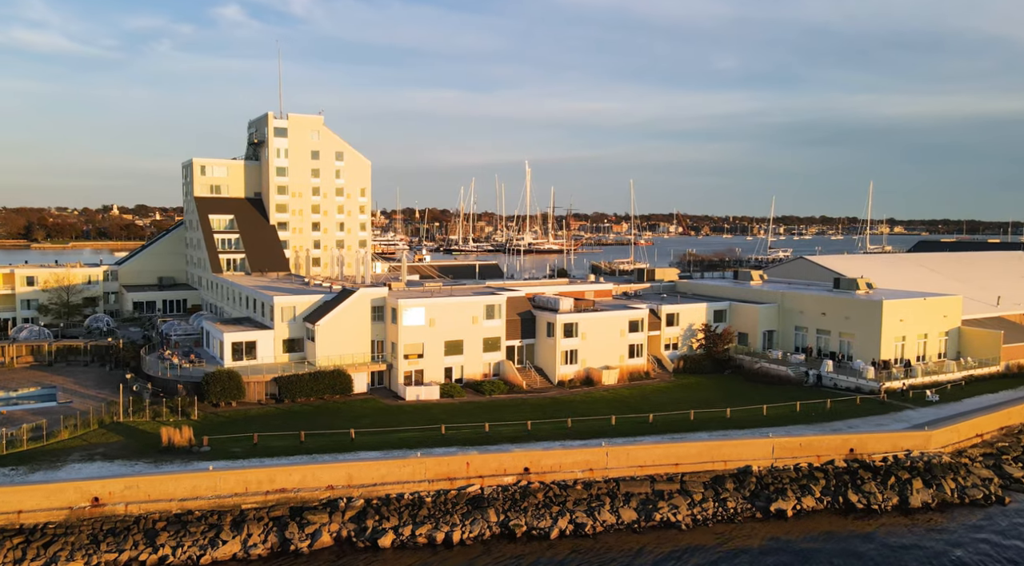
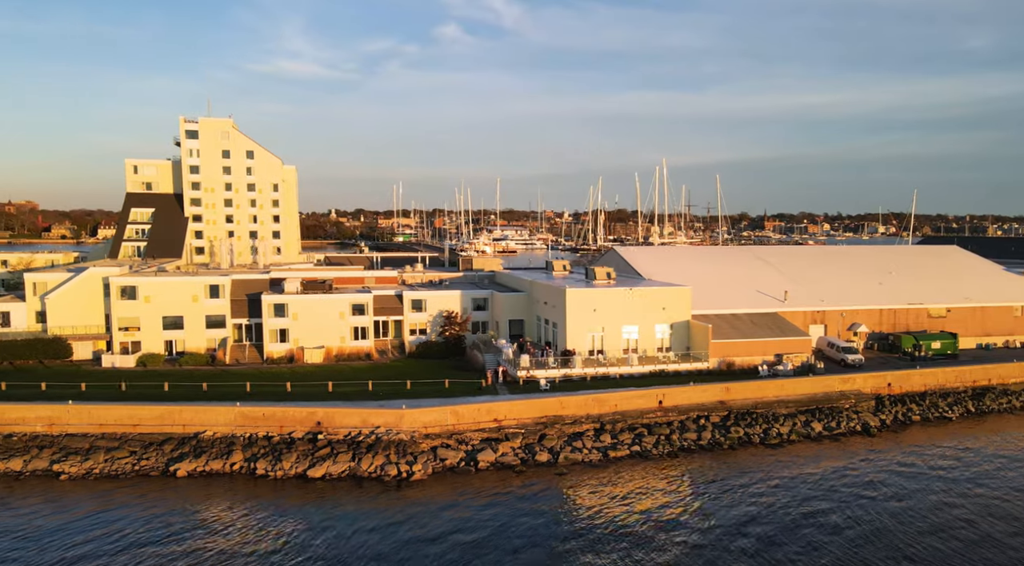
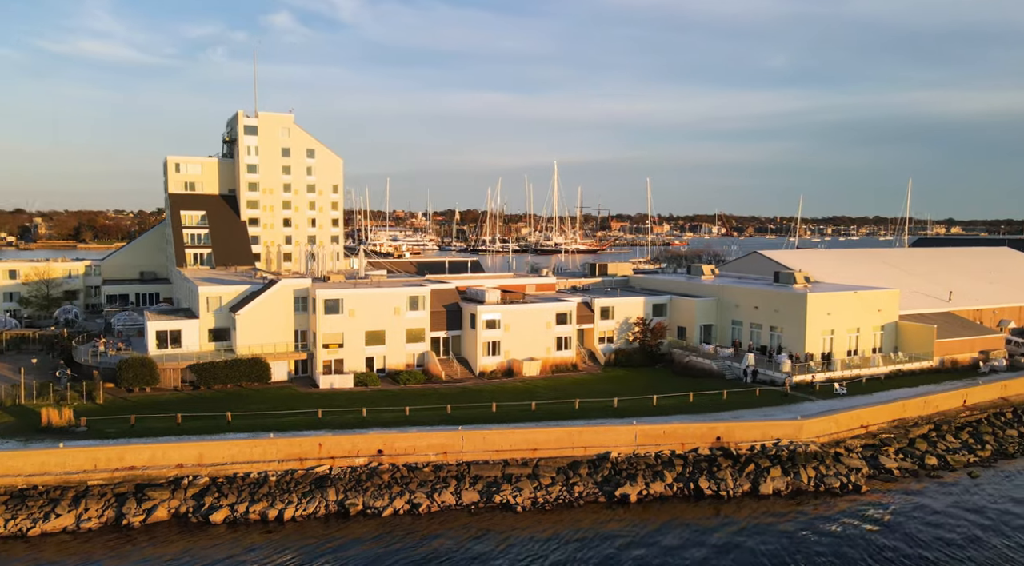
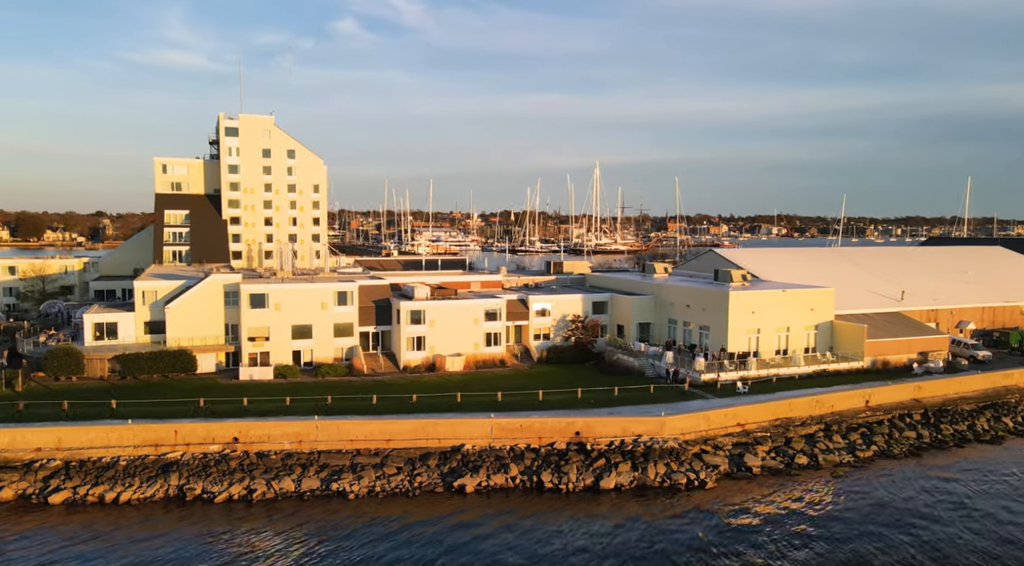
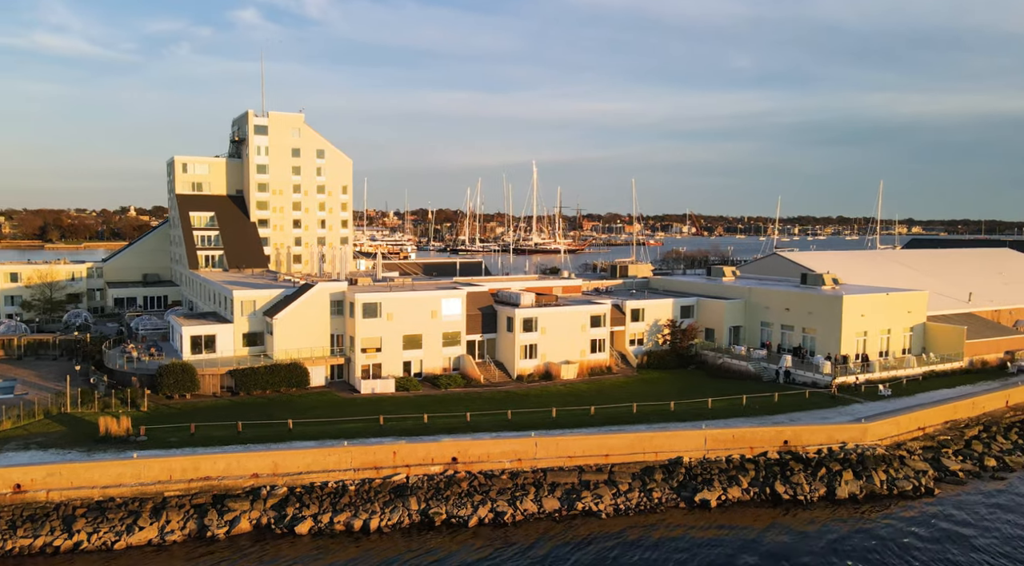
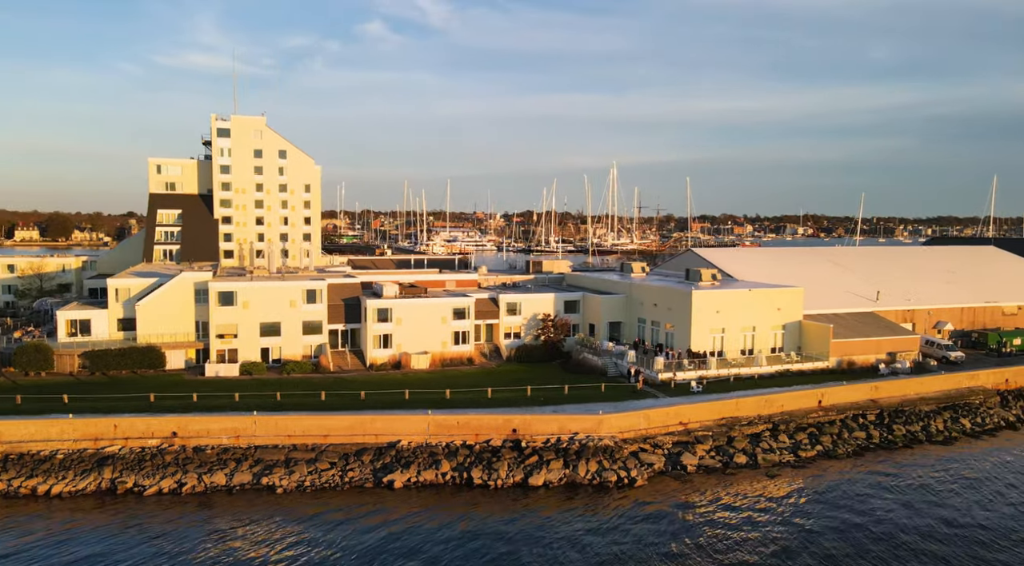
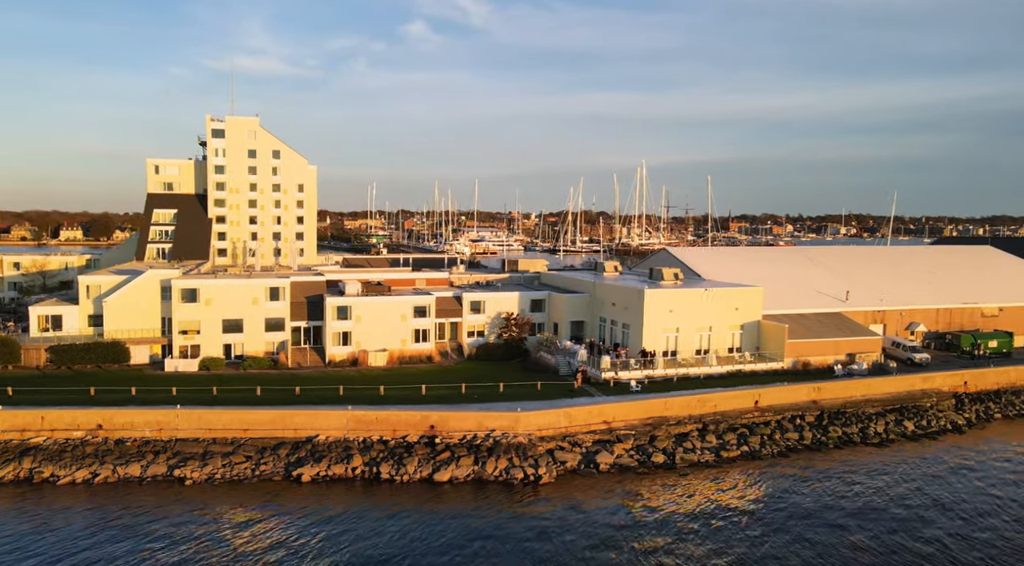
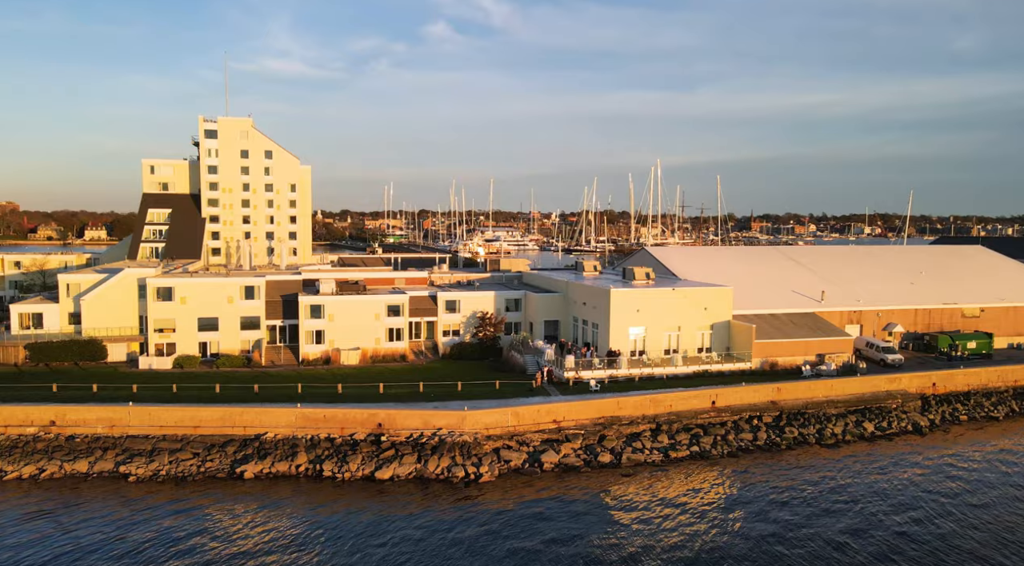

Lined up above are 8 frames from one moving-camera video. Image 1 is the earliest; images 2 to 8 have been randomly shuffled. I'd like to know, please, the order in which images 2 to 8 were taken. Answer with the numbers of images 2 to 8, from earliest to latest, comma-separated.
5, 3, 4, 6, 7, 8, 2
